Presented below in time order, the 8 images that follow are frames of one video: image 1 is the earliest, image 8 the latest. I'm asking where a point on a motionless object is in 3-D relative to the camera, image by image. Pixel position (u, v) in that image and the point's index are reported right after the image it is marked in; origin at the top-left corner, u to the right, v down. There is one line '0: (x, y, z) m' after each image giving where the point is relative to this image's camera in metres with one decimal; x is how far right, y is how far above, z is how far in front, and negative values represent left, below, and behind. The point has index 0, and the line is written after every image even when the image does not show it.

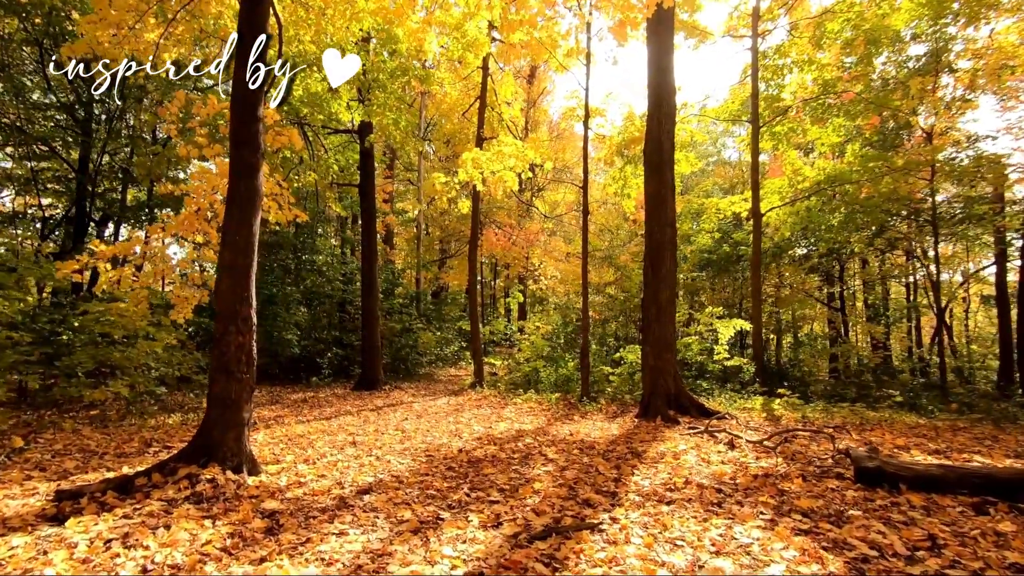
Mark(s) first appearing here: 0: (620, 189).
0: (+3.0, +2.8, +13.3) m
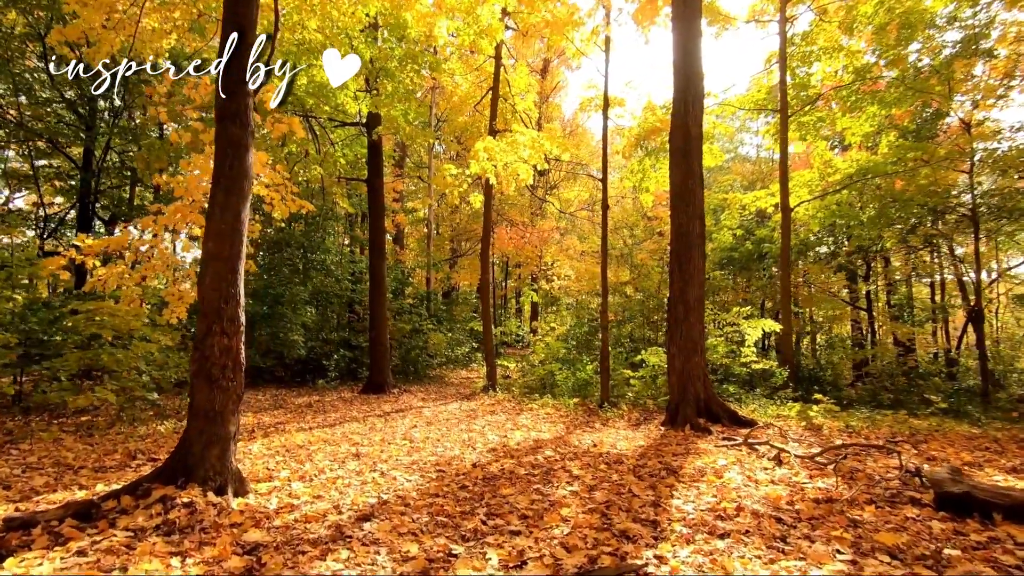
0: (+3.4, +2.8, +12.7) m
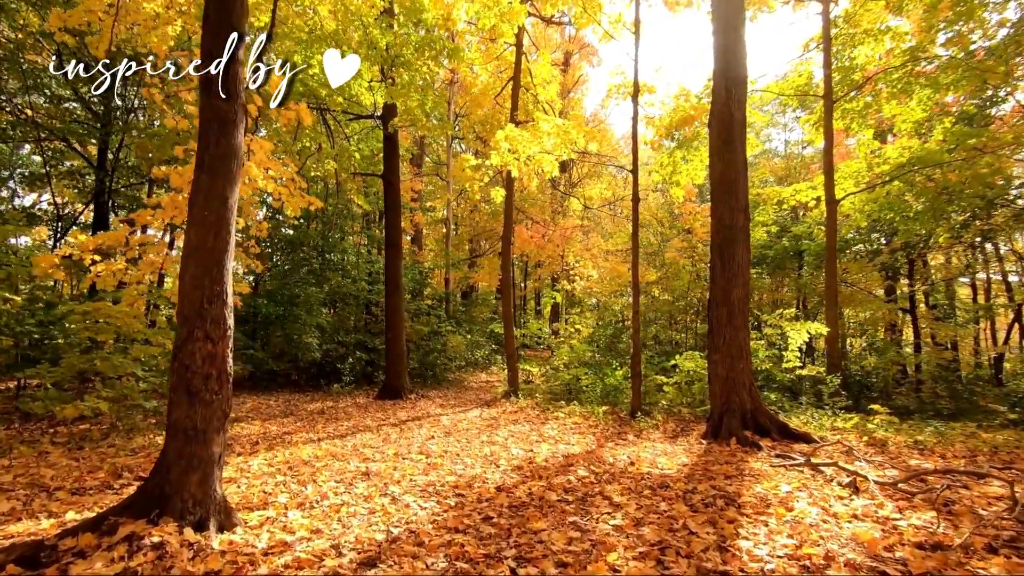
0: (+3.9, +2.8, +11.9) m
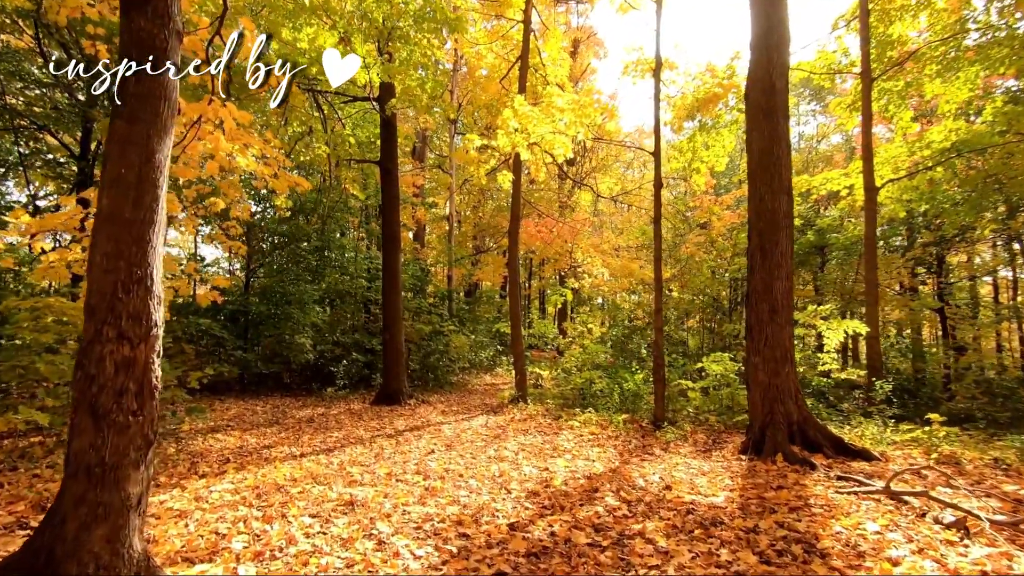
0: (+4.1, +2.9, +11.1) m
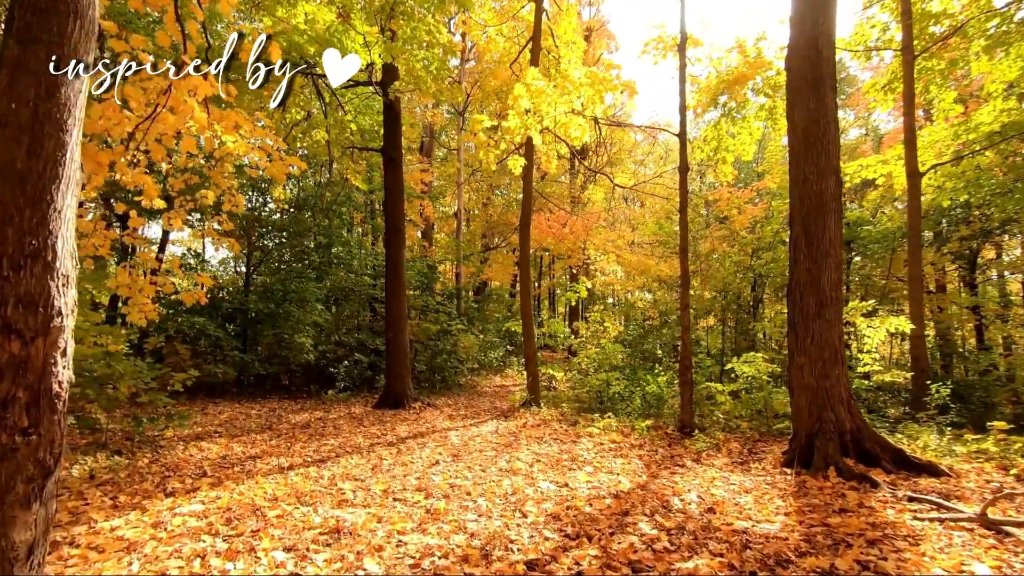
0: (+4.3, +3.0, +10.4) m
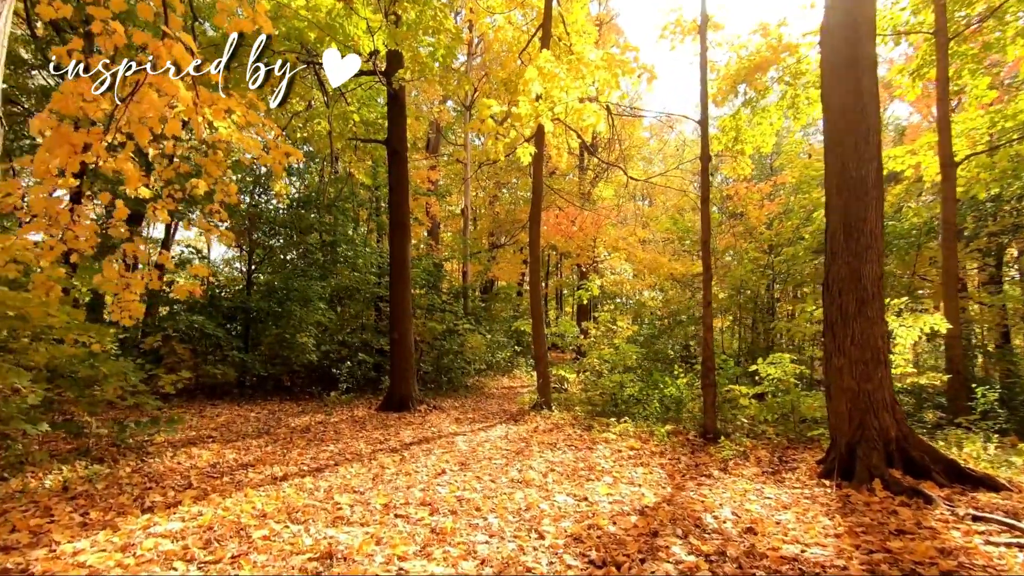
0: (+4.5, +3.0, +9.9) m
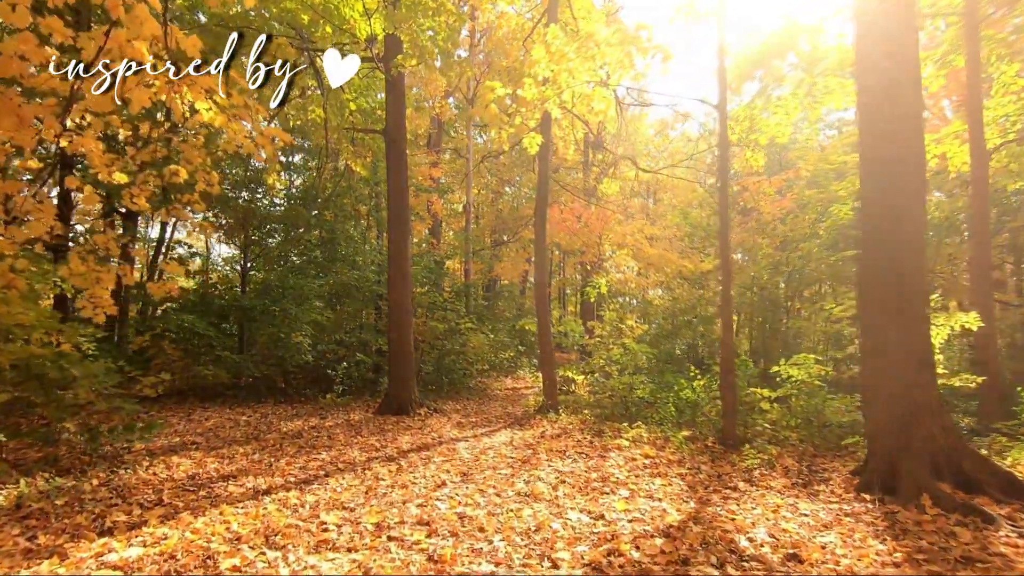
0: (+4.6, +3.1, +9.4) m
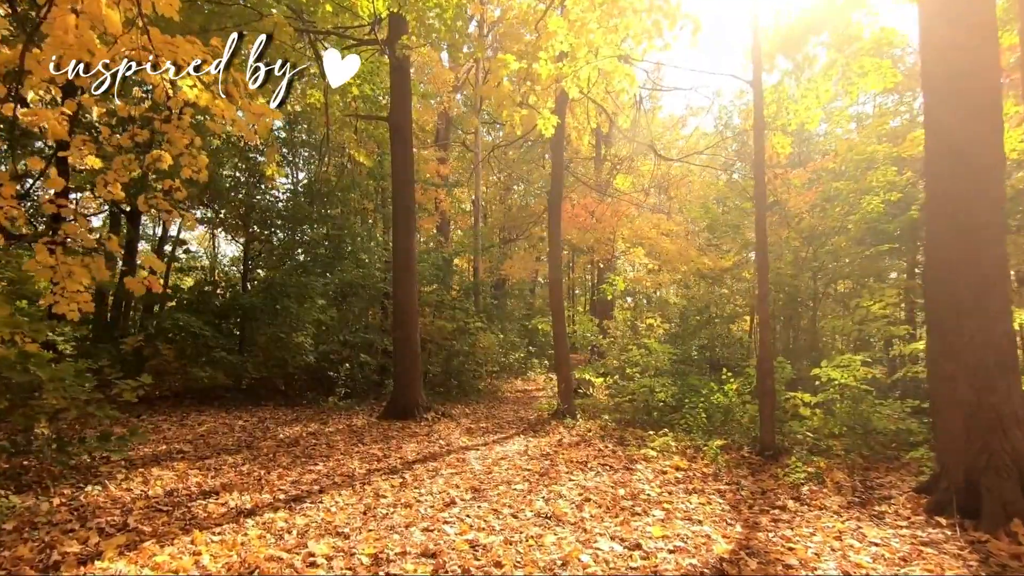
0: (+4.8, +3.1, +8.8) m
